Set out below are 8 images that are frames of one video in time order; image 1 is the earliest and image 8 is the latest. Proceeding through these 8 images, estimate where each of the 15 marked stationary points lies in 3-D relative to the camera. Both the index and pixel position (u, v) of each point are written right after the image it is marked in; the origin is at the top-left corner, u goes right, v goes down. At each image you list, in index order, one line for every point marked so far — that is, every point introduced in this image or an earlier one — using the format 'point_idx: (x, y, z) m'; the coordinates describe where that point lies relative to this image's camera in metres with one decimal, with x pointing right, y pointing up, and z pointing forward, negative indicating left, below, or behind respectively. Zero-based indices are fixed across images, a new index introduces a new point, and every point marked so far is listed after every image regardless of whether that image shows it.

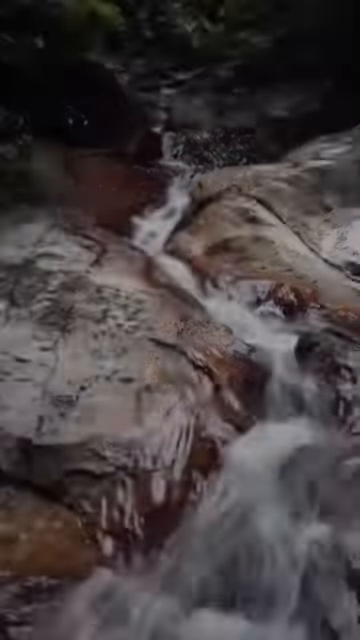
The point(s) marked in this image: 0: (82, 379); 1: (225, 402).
0: (-0.6, -0.4, +4.8) m
1: (+0.3, -0.5, +4.7) m
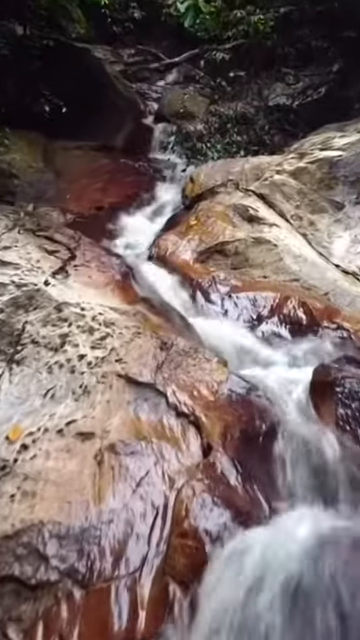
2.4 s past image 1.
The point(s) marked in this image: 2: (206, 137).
0: (-0.7, -0.5, +3.6) m
1: (+0.2, -0.6, +3.4) m
2: (+0.4, +2.3, +10.2) m
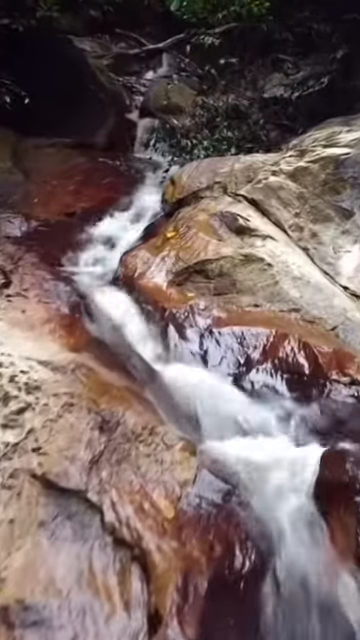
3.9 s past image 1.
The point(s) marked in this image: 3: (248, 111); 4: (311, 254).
0: (-0.9, -0.7, +2.3) m
1: (0.0, -0.9, +2.1) m
2: (+0.2, +2.1, +8.9) m
3: (+0.8, +2.3, +9.0) m
4: (+1.0, +0.5, +6.0) m
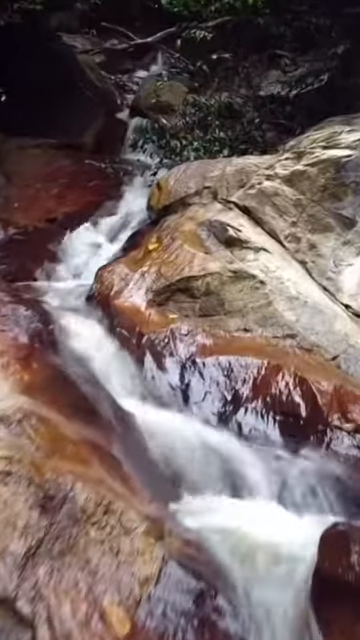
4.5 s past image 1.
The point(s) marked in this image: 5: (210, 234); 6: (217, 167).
0: (-1.0, -0.9, +1.7) m
1: (-0.1, -1.0, +1.6) m
2: (+0.1, +1.9, +8.3) m
3: (+0.6, +2.2, +8.4) m
4: (+0.9, +0.3, +5.4) m
5: (+0.2, +0.6, +5.3) m
6: (+0.3, +1.2, +6.5) m
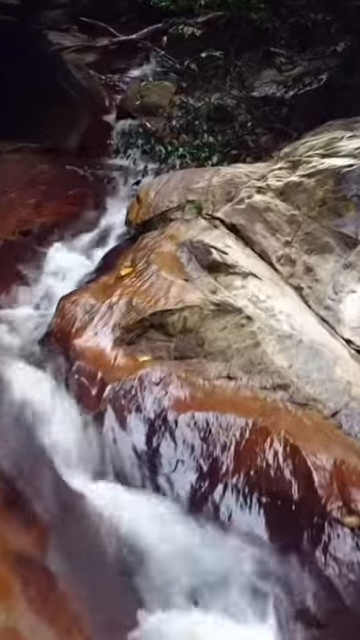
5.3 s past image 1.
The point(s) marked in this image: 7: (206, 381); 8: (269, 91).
0: (-1.1, -1.1, +1.0) m
1: (-0.3, -1.2, +0.9) m
2: (-0.1, +1.7, +7.7) m
3: (+0.5, +2.0, +7.7) m
4: (+0.7, +0.1, +4.7) m
5: (+0.1, +0.4, +4.6) m
6: (+0.2, +1.0, +5.8) m
7: (+0.1, -0.3, +3.6) m
8: (+0.9, +2.2, +7.6) m
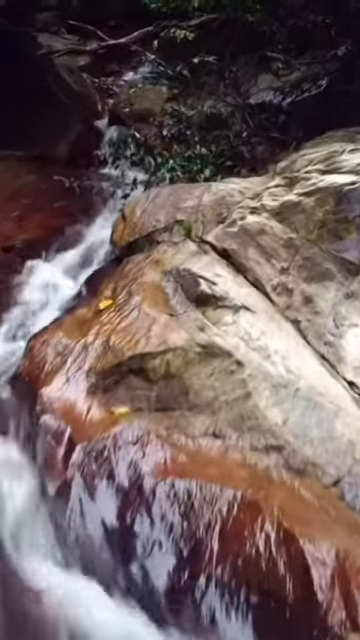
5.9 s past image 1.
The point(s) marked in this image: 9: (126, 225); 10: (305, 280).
0: (-1.2, -1.3, +0.6) m
1: (-0.3, -1.4, +0.4) m
2: (-0.2, +1.5, +7.2) m
3: (+0.4, +1.8, +7.3) m
4: (+0.7, -0.1, +4.3) m
5: (0.0, +0.2, +4.2) m
6: (+0.1, +0.8, +5.3) m
7: (0.0, -0.5, +3.2) m
8: (+0.8, +2.0, +7.2) m
9: (-0.4, +0.6, +5.4) m
10: (+0.7, +0.2, +4.5) m
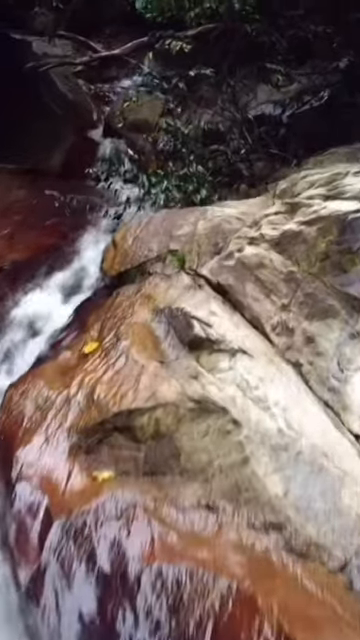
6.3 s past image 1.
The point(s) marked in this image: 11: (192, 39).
0: (-1.2, -1.5, +0.3) m
1: (-0.4, -1.6, +0.1) m
2: (-0.2, +1.3, +6.9) m
3: (+0.4, +1.6, +6.9) m
4: (+0.6, -0.3, +4.0) m
5: (0.0, 0.0, +3.9) m
6: (0.0, +0.6, +5.0) m
7: (0.0, -0.7, +2.9) m
8: (+0.7, +1.8, +6.9) m
9: (-0.4, +0.4, +5.1) m
10: (+0.7, 0.0, +4.2) m
11: (+0.1, +2.5, +7.4) m
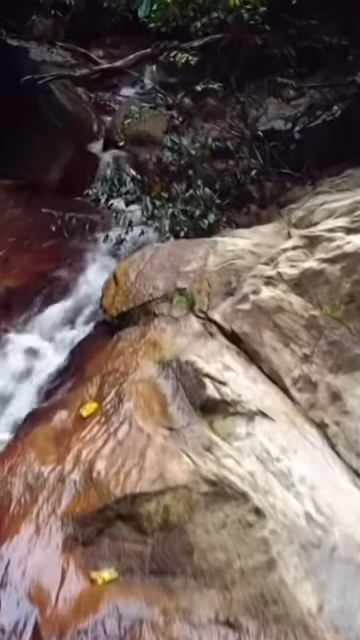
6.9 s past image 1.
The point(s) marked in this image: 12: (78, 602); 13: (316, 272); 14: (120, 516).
0: (-1.2, -1.7, -0.2) m
1: (-0.3, -1.8, -0.3) m
2: (-0.1, +1.1, +6.5) m
3: (+0.4, +1.3, +6.5) m
4: (+0.7, -0.5, +3.5) m
5: (0.0, -0.3, +3.4) m
6: (+0.1, +0.4, +4.6) m
7: (0.0, -0.9, +2.4) m
8: (+0.8, +1.5, +6.4) m
9: (-0.4, +0.2, +4.7) m
10: (+0.7, -0.2, +3.7) m
11: (+0.2, +2.3, +7.0) m
12: (-0.3, -0.9, +2.5) m
13: (+0.7, +0.2, +4.1) m
14: (-0.2, -0.7, +2.8) m
